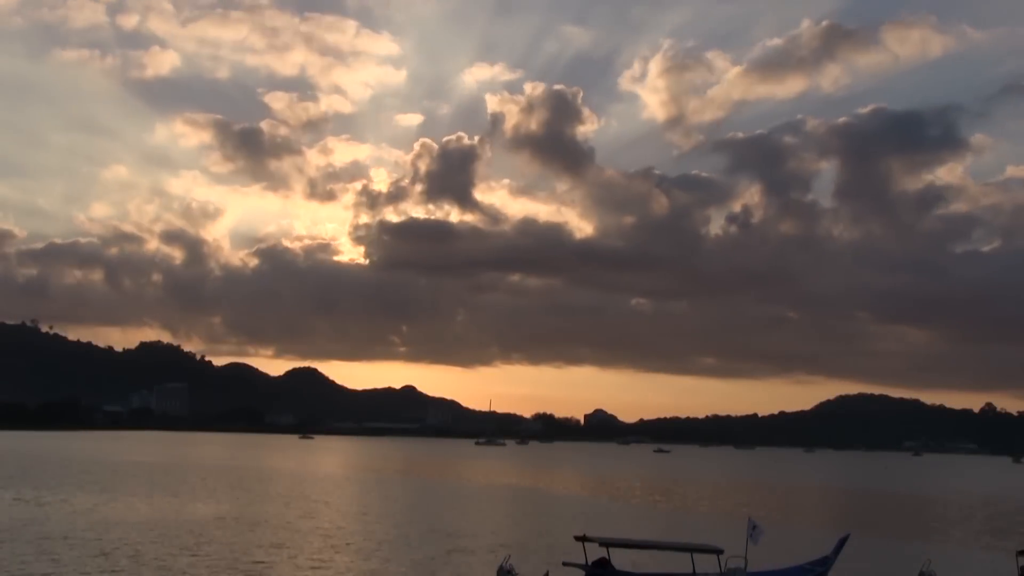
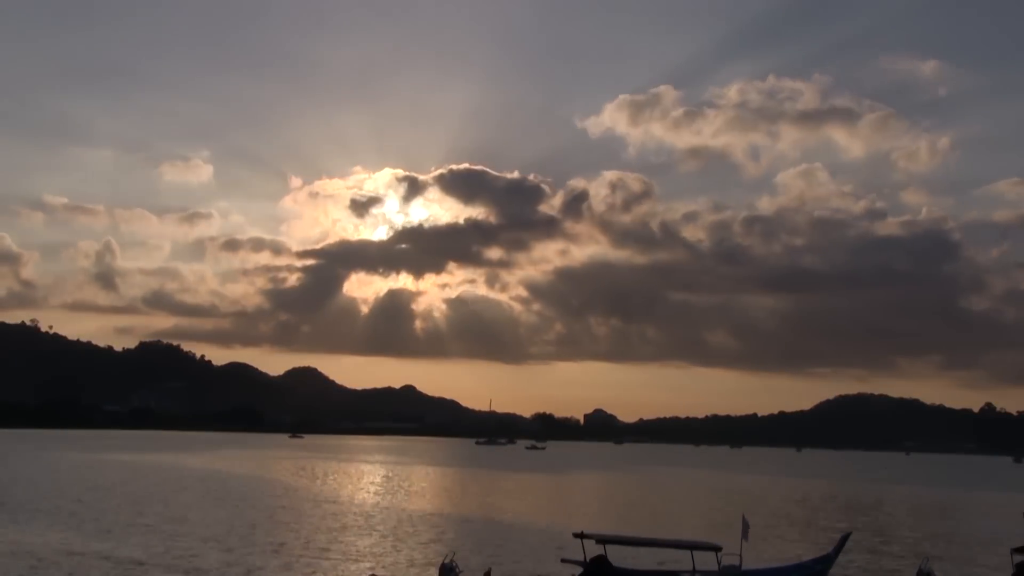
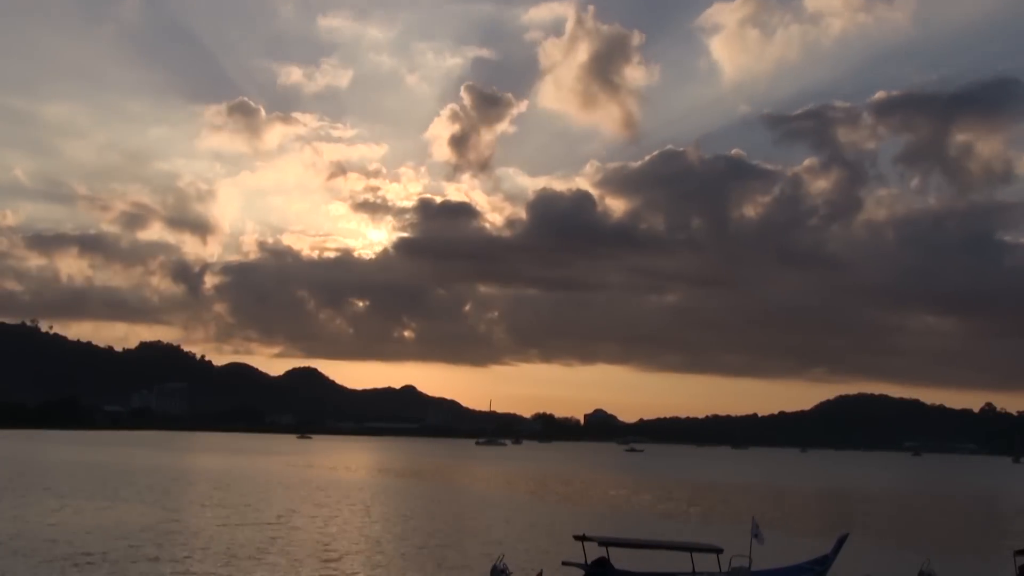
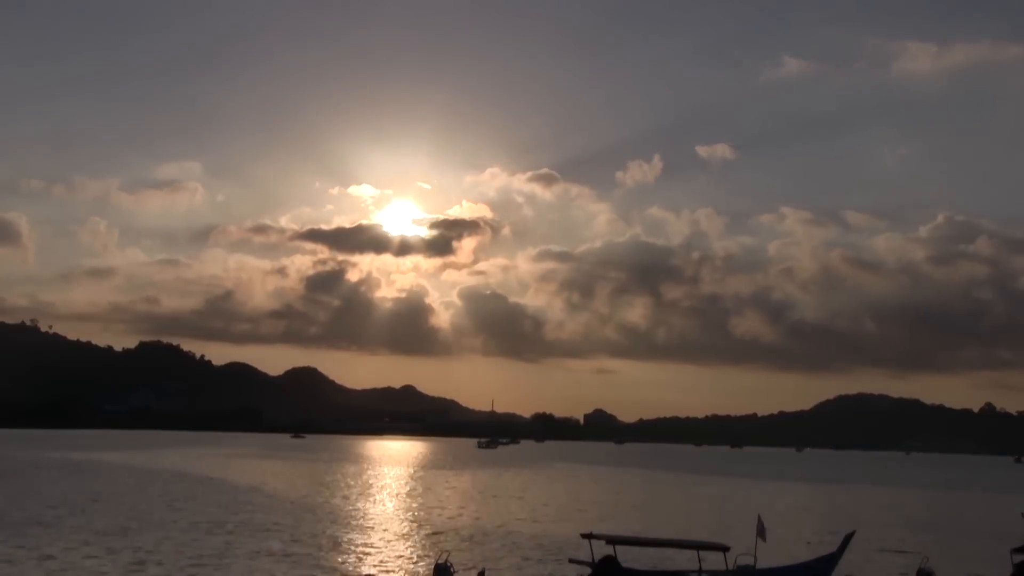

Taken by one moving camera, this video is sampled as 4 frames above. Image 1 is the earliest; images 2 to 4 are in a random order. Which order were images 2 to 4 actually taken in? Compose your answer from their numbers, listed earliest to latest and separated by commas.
3, 2, 4
